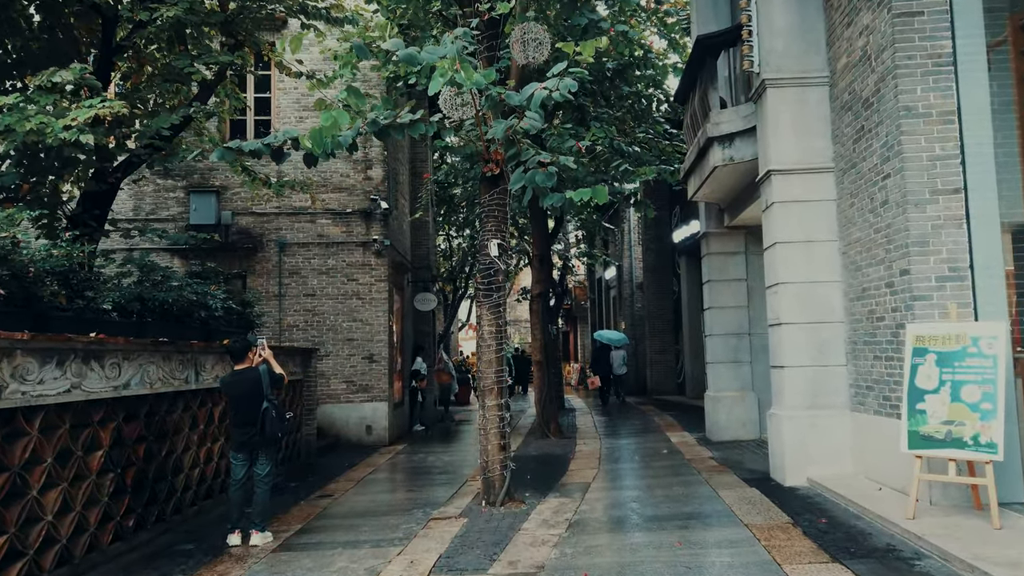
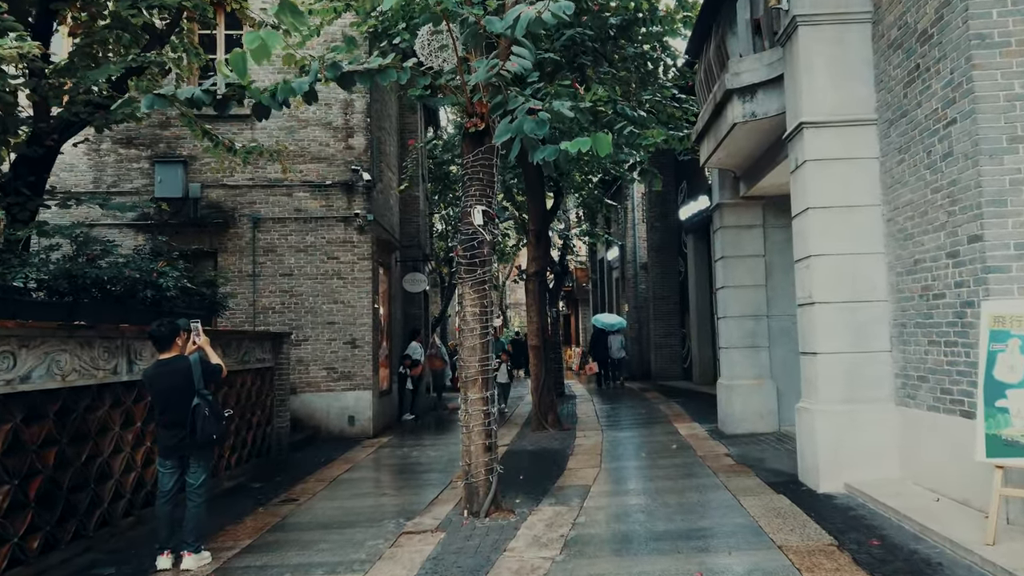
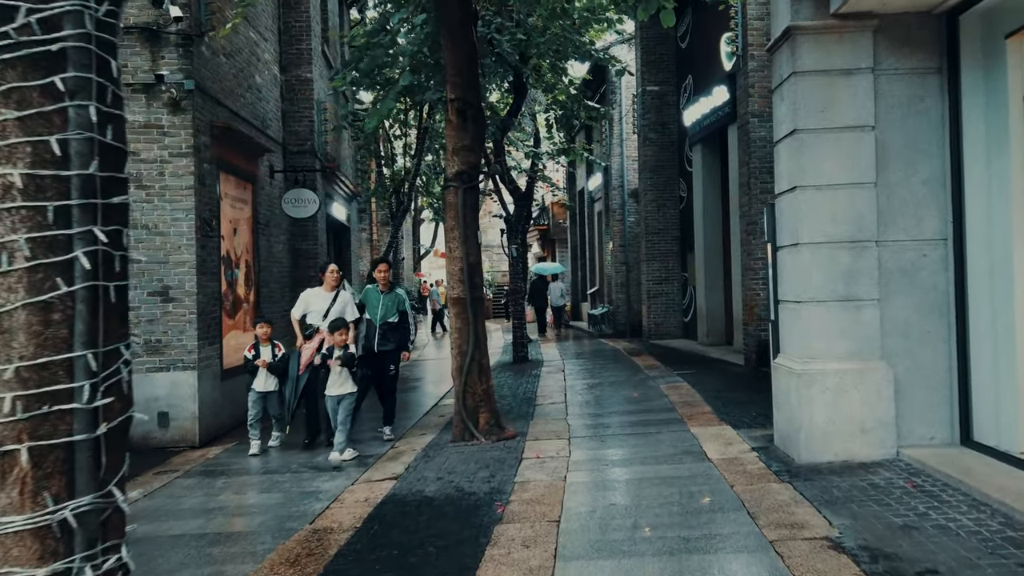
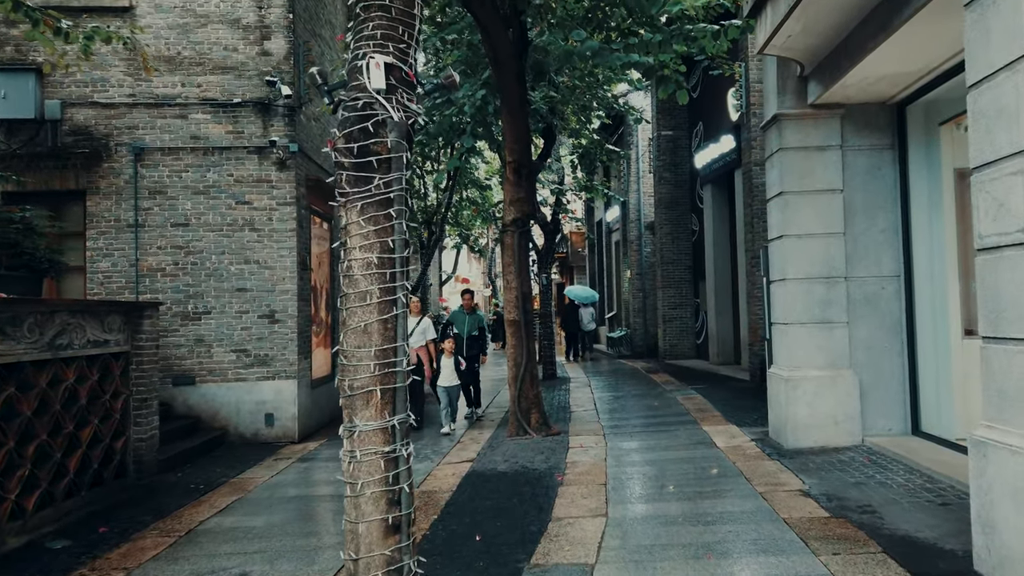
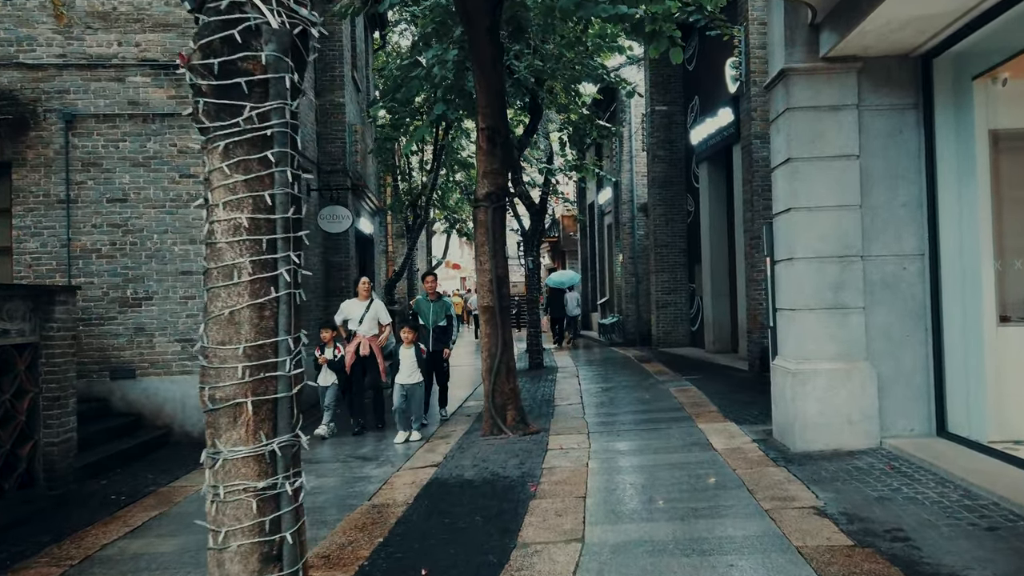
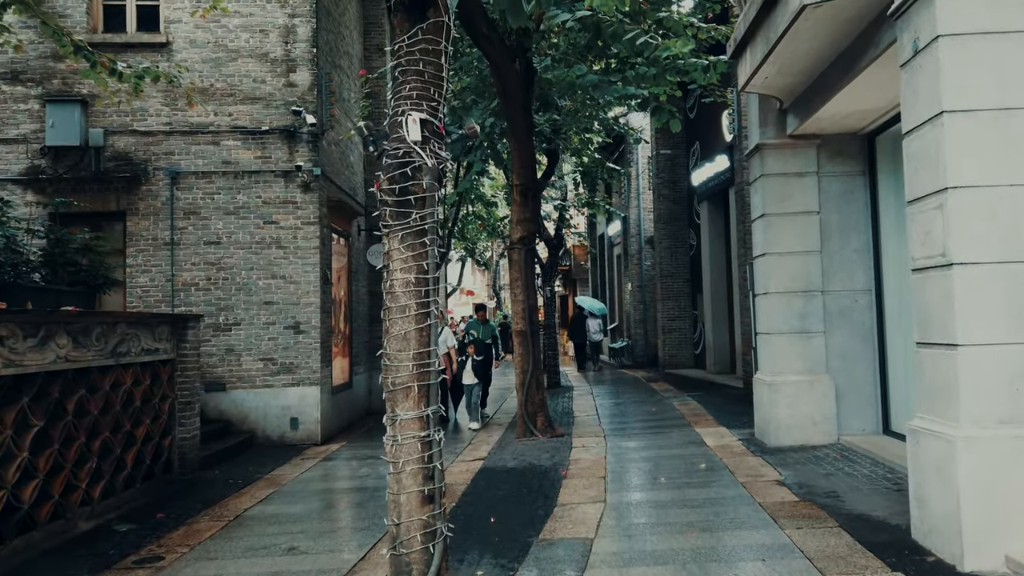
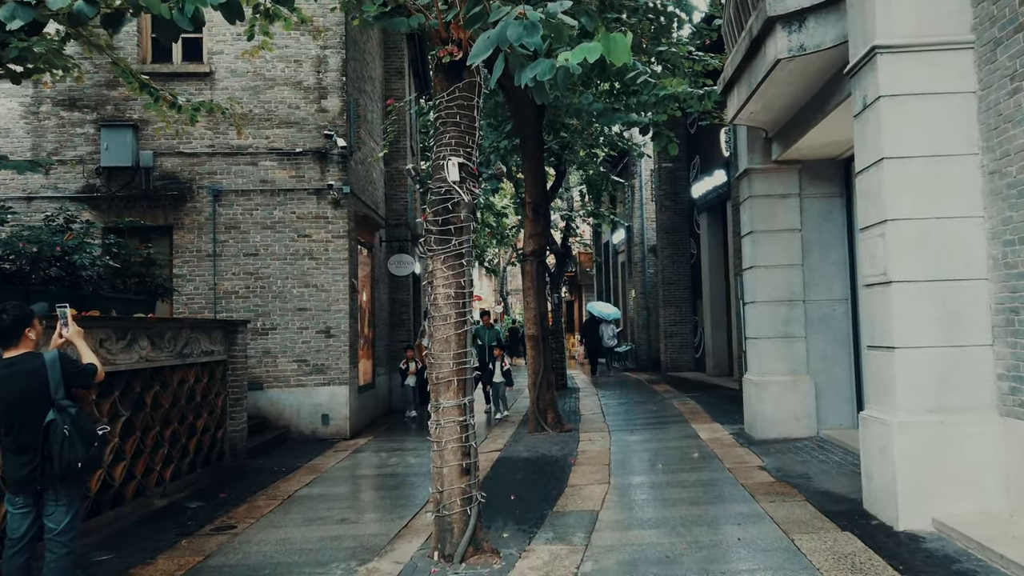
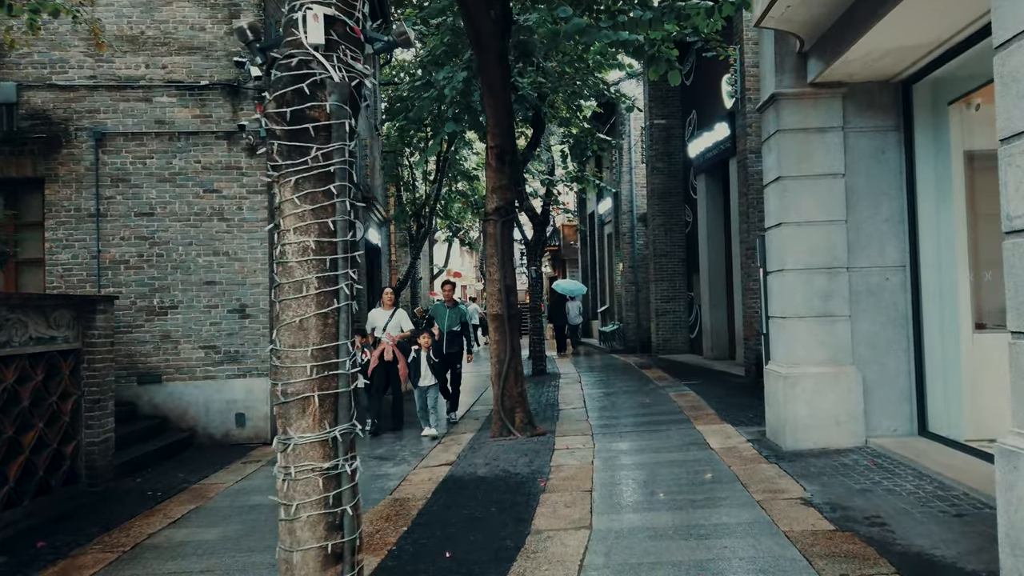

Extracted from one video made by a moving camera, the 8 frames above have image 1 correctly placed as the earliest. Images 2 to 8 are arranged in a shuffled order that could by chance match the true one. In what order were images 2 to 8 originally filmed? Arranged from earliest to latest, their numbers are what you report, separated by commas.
2, 7, 6, 4, 8, 5, 3
